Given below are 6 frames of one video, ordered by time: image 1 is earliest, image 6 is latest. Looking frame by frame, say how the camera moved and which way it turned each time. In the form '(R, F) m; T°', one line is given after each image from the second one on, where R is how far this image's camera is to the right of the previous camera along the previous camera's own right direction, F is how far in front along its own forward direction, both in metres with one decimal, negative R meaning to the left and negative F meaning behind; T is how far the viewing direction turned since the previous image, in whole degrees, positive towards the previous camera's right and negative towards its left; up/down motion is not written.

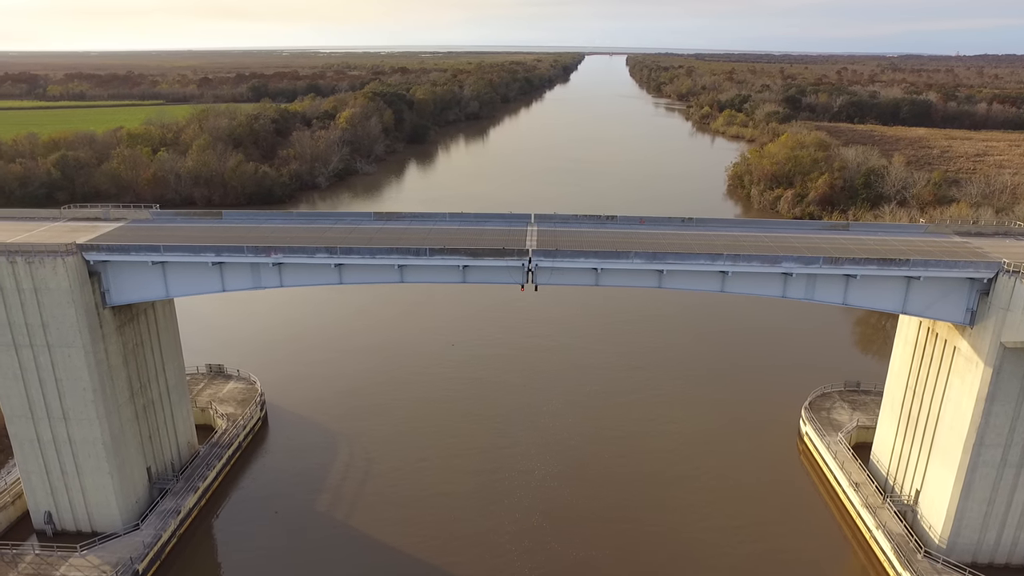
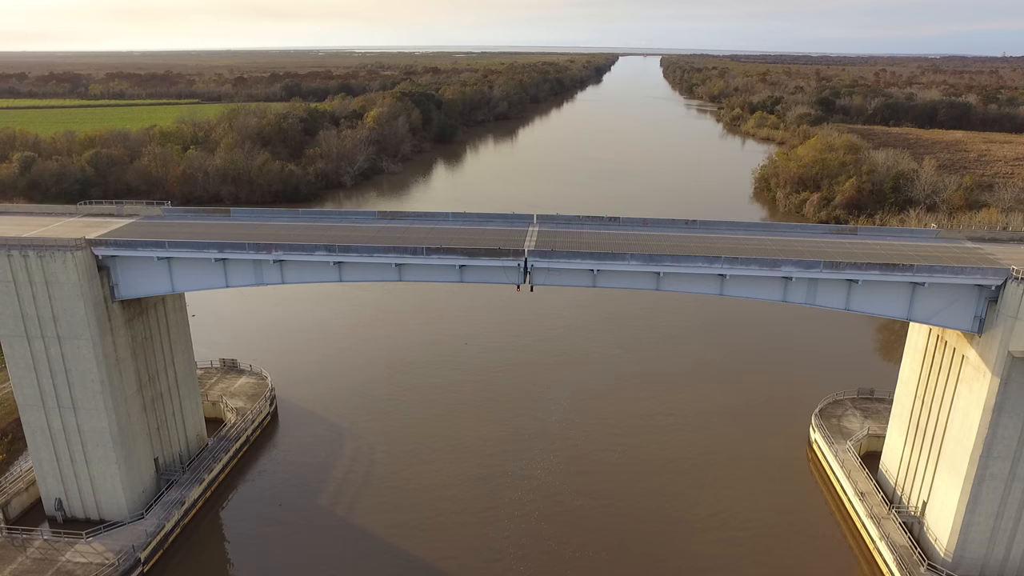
(+0.6, 0.0) m; -2°
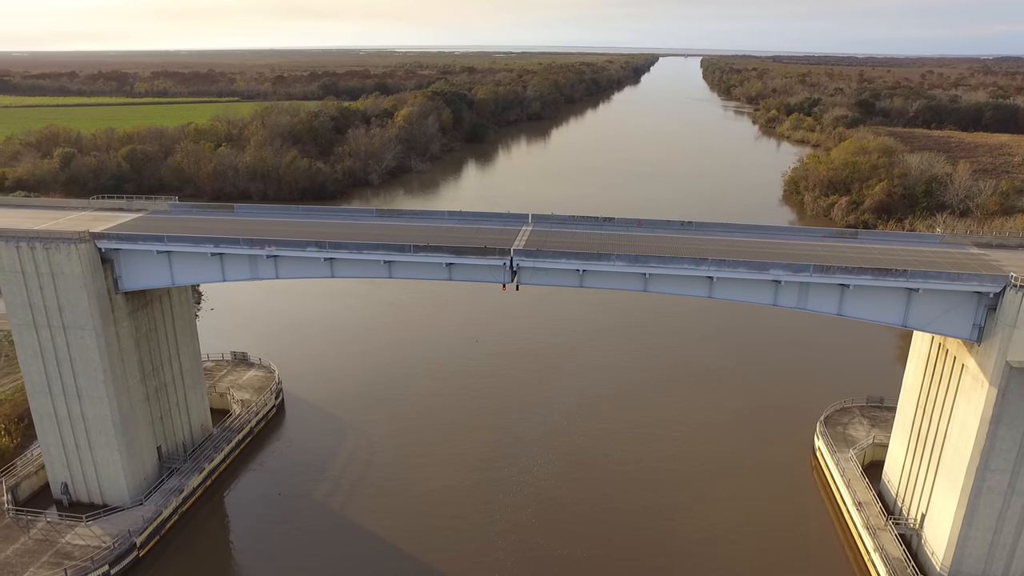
(+0.9, 0.0) m; -2°
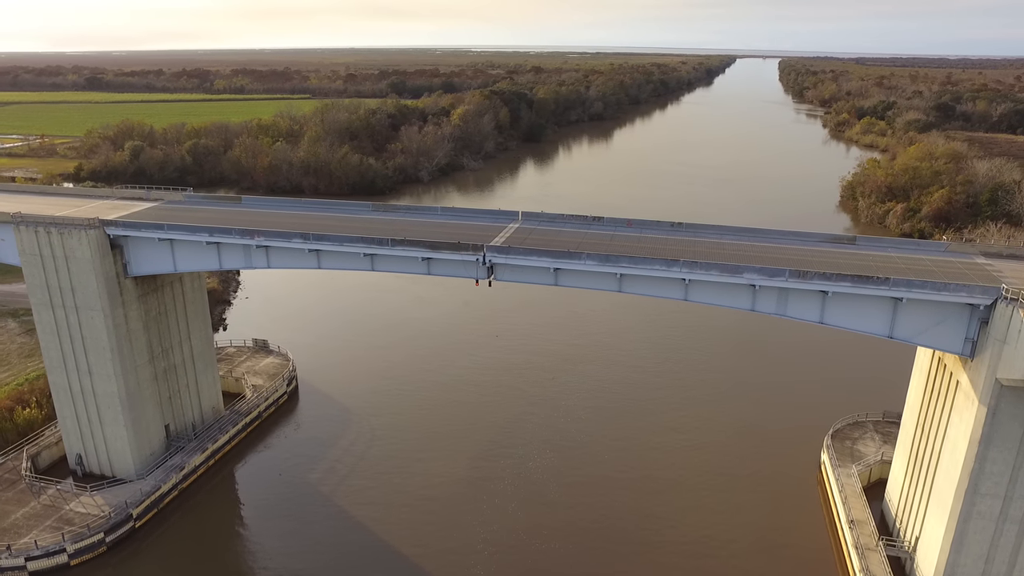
(+1.7, 0.0) m; -5°
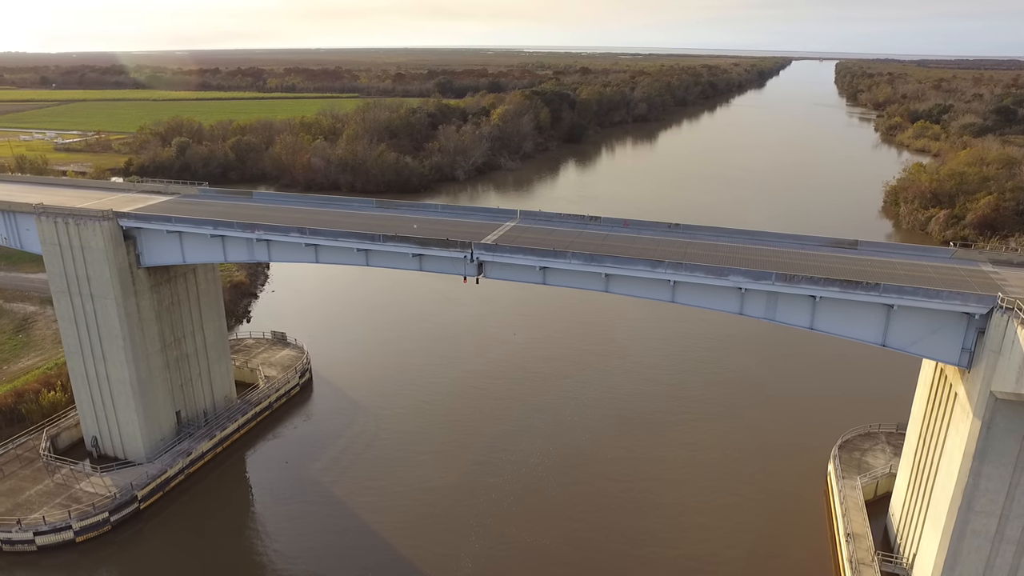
(+1.1, 0.0) m; -3°
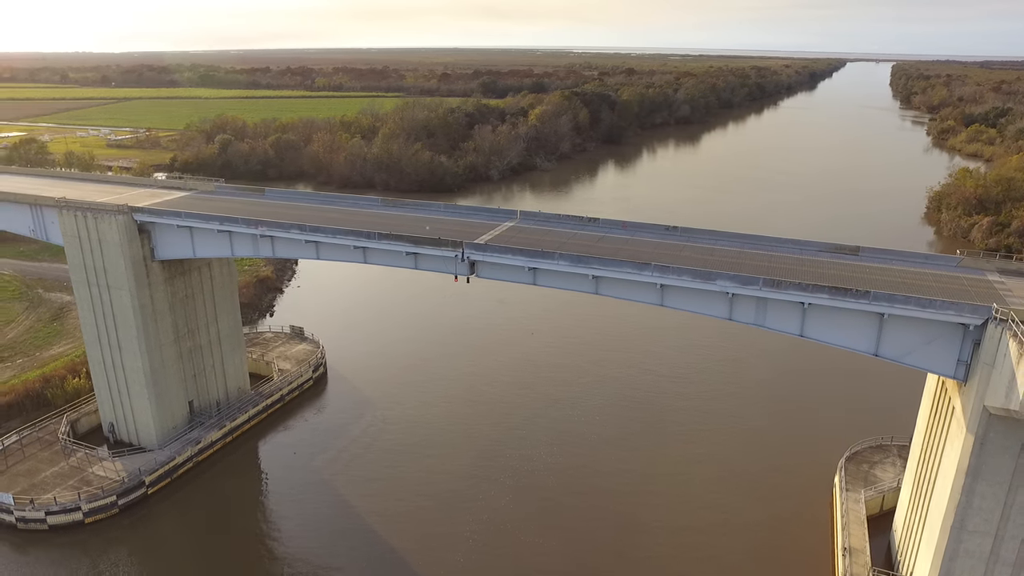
(+1.0, 0.0) m; -3°
